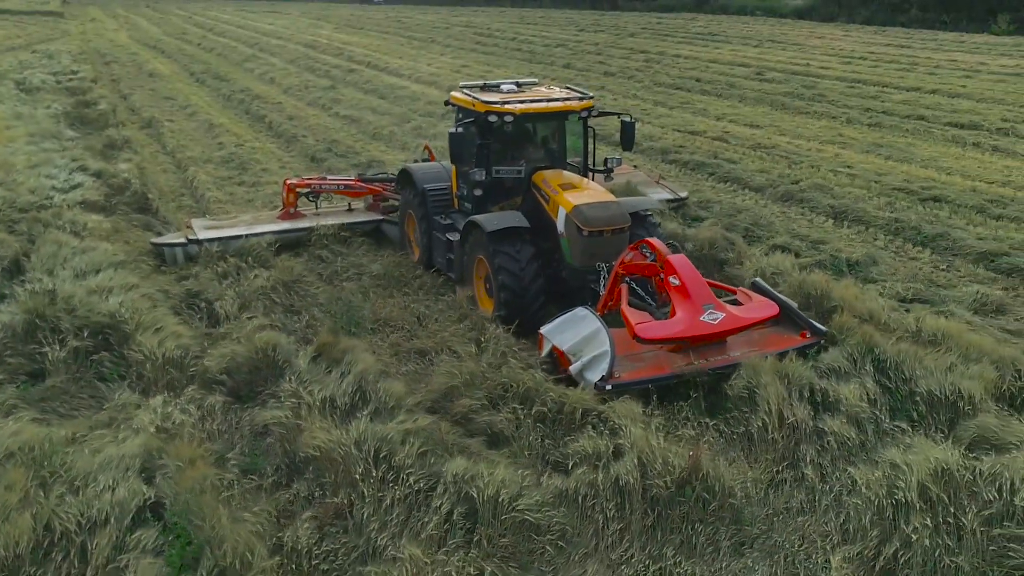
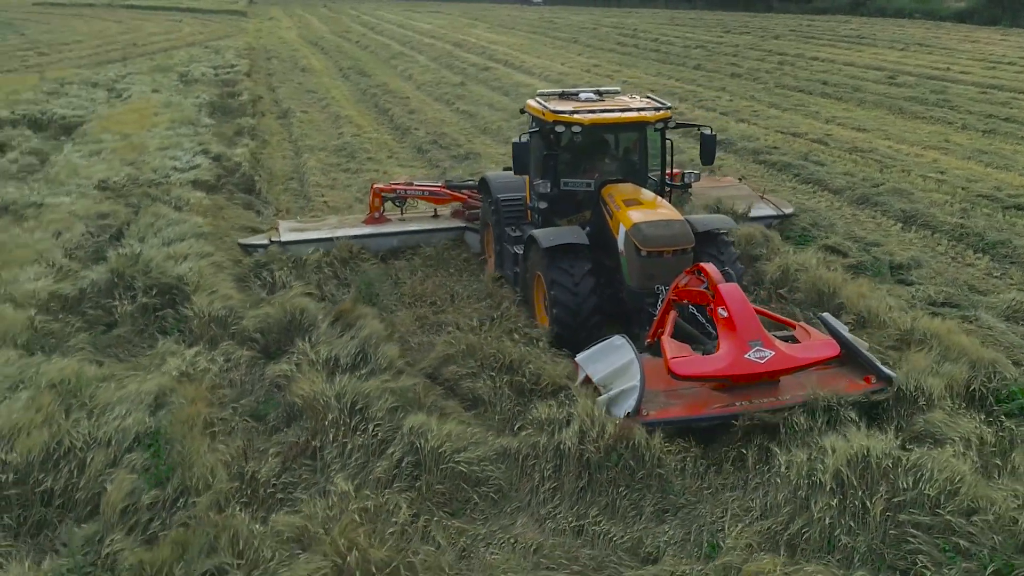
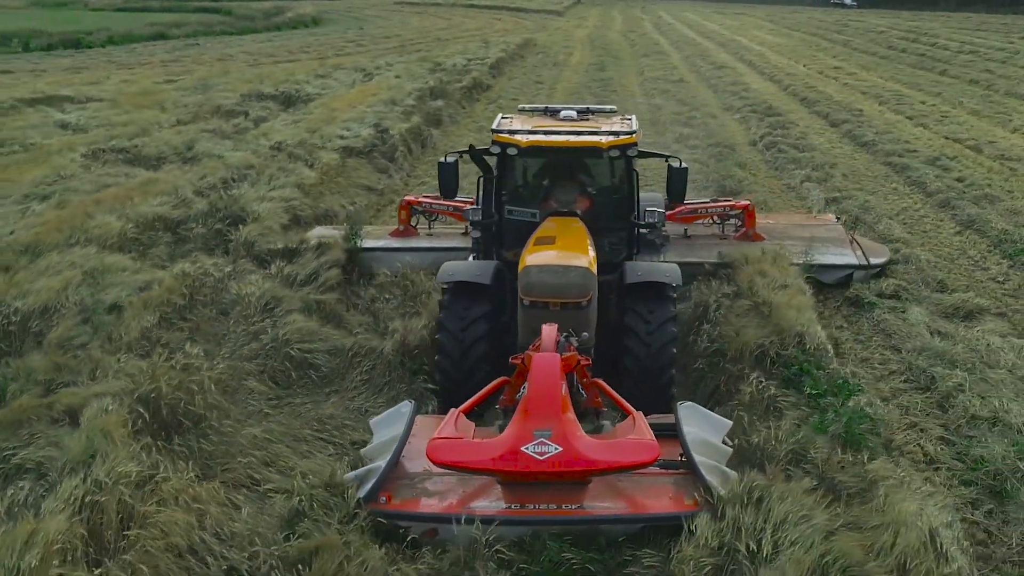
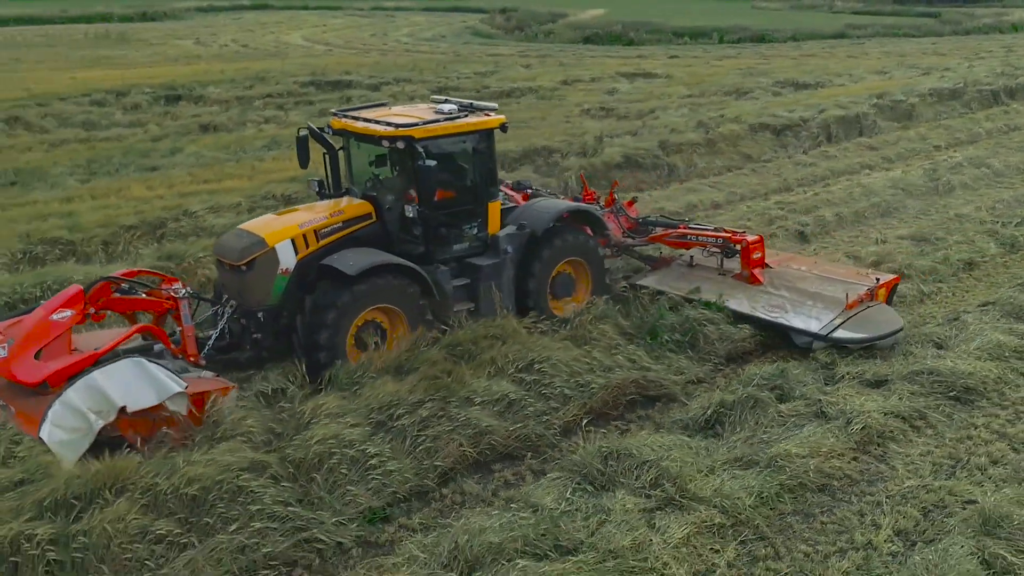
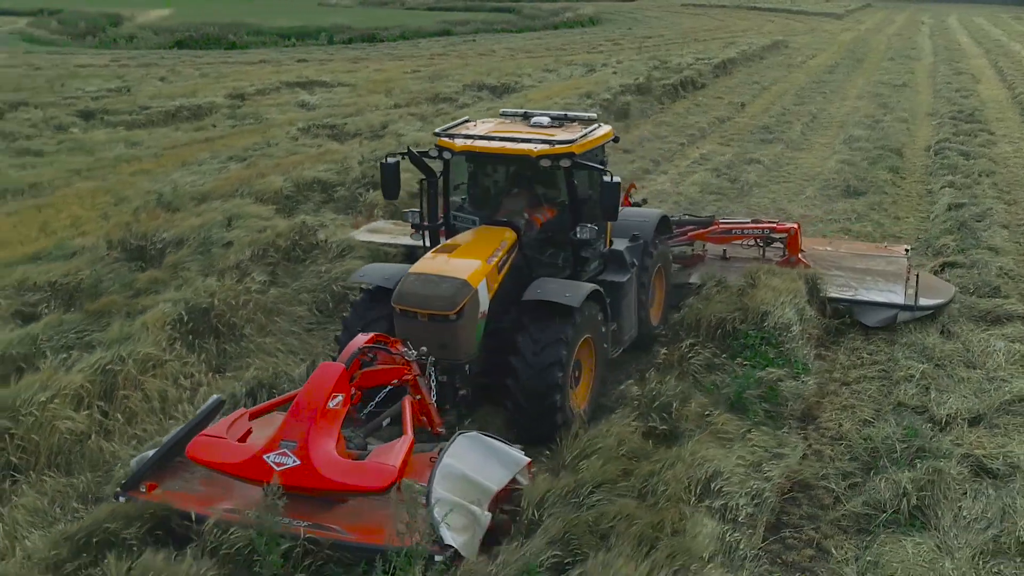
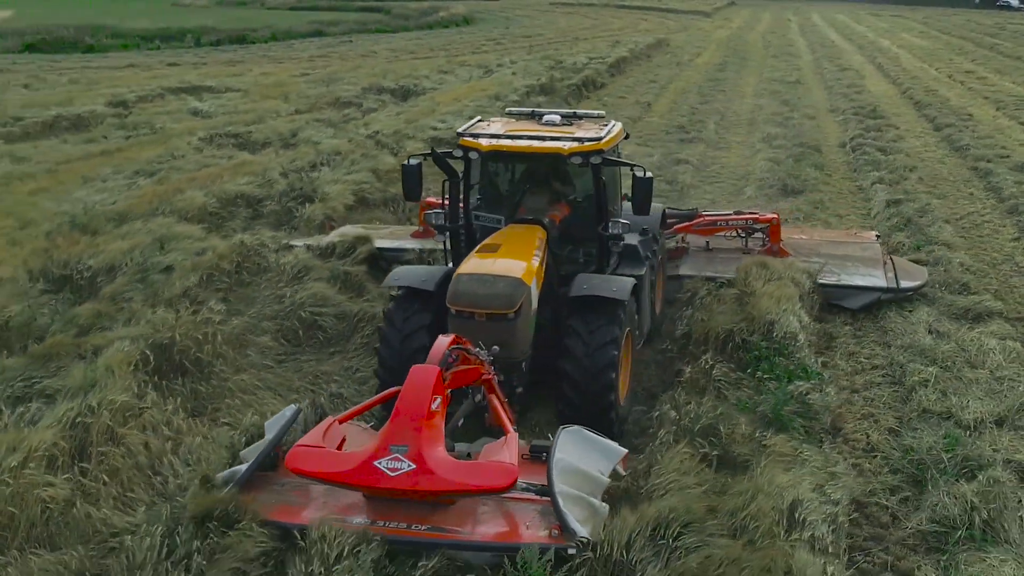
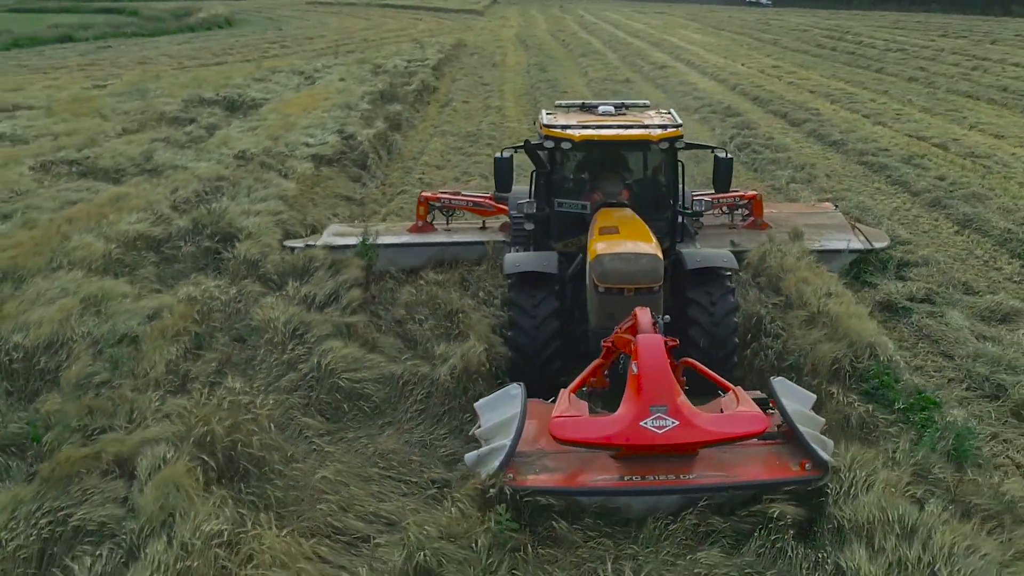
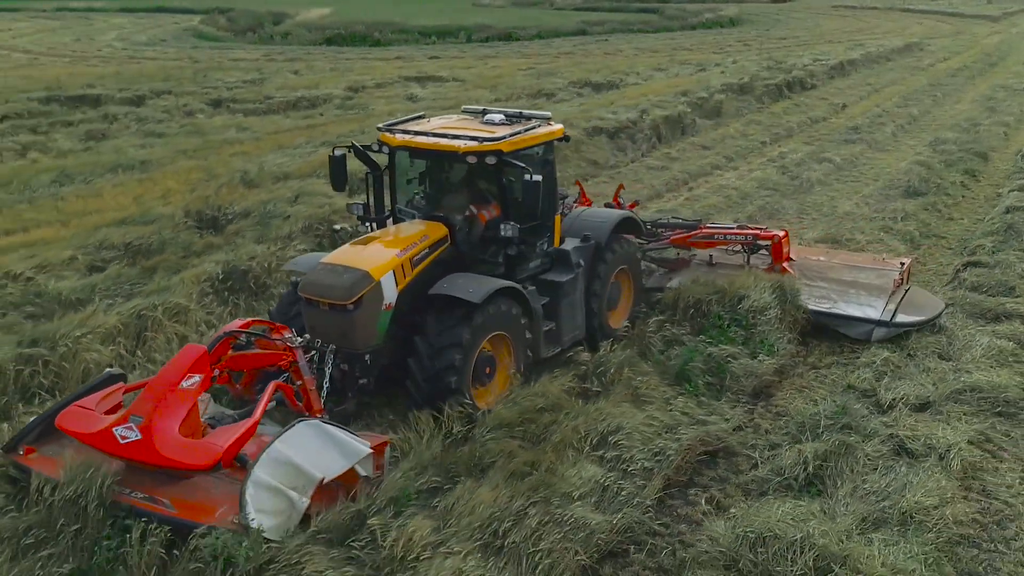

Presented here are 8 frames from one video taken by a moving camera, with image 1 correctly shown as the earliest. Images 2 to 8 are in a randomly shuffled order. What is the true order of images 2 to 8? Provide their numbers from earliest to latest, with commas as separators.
2, 7, 3, 6, 5, 8, 4
